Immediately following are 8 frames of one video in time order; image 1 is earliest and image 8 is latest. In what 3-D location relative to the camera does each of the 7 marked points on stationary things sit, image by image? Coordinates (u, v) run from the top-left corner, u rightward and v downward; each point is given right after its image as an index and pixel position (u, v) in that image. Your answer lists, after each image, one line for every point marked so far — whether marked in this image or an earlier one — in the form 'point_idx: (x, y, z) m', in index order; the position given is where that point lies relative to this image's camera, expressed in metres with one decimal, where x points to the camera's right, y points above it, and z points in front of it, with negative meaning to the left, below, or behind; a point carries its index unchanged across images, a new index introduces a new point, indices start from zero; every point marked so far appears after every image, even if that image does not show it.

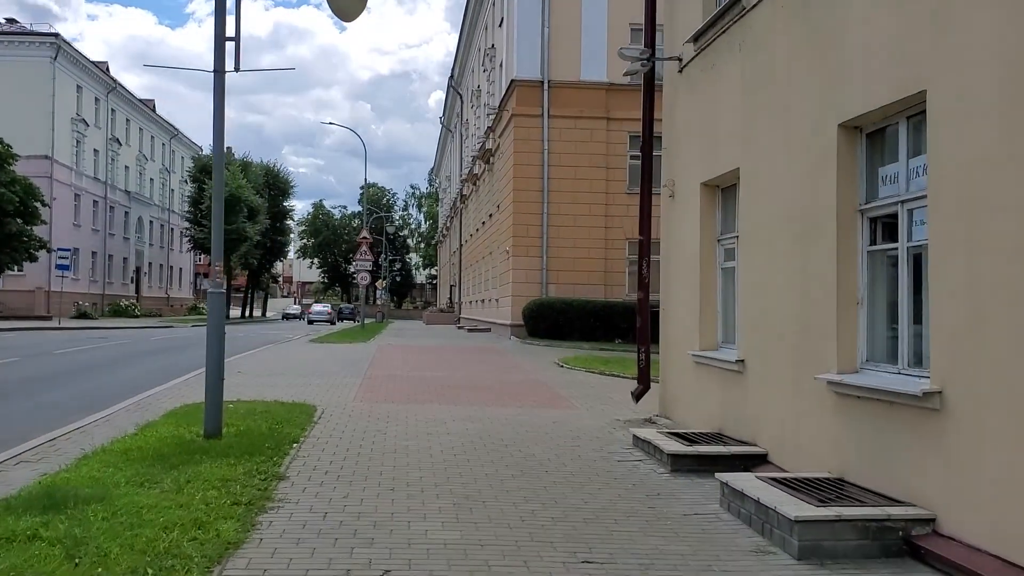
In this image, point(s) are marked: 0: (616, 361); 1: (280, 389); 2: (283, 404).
0: (+2.1, -1.5, +19.3) m
1: (-3.1, -1.4, +13.3) m
2: (-2.6, -1.3, +11.4) m
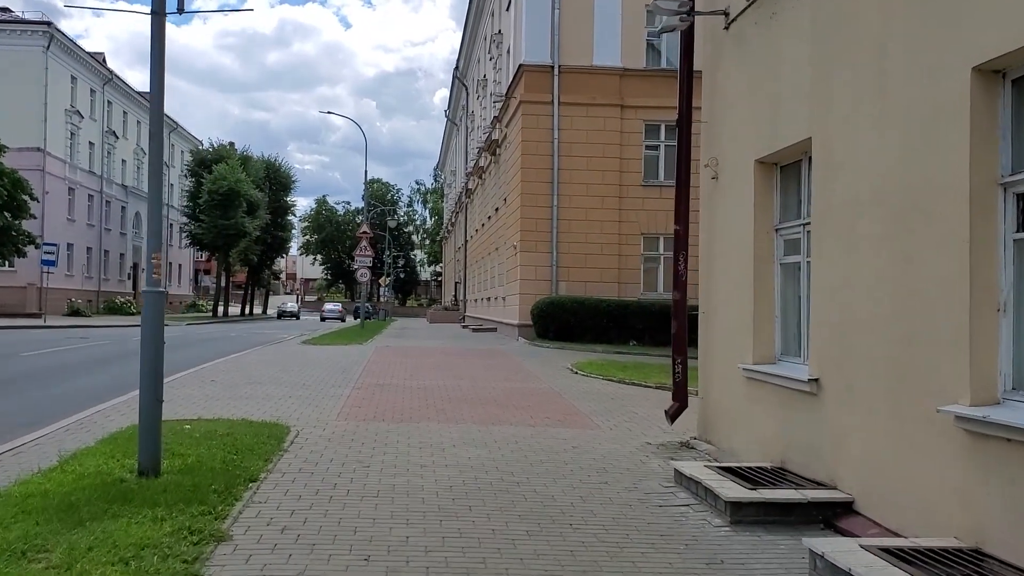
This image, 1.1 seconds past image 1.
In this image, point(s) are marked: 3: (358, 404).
0: (+2.2, -1.4, +17.5) m
1: (-3.0, -1.3, +11.5) m
2: (-2.5, -1.3, +9.6) m
3: (-1.8, -1.4, +11.5) m
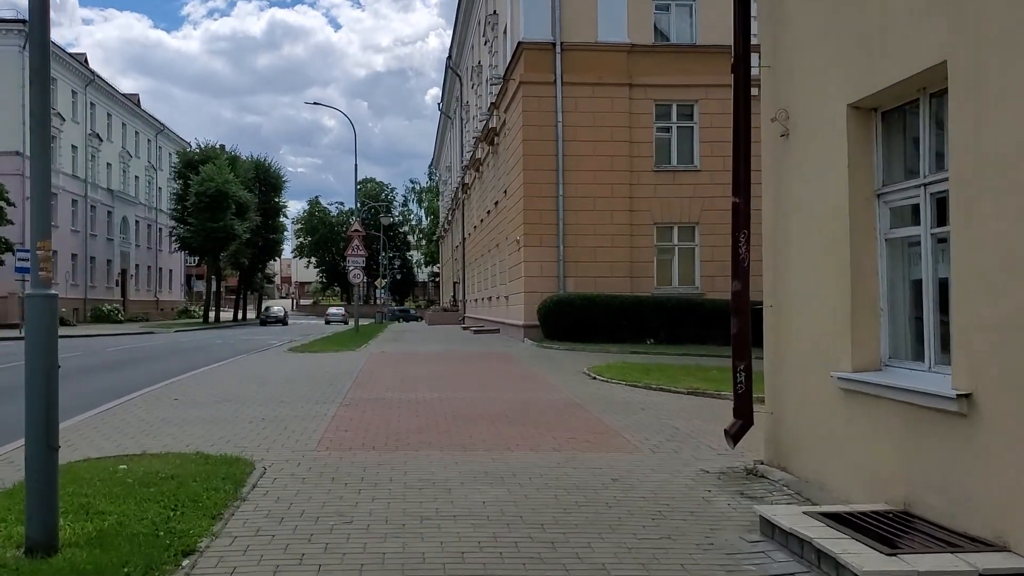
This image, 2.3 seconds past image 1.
0: (+2.4, -1.3, +15.5) m
1: (-2.9, -1.4, +9.6) m
2: (-2.3, -1.3, +7.6) m
3: (-1.6, -1.3, +9.6) m
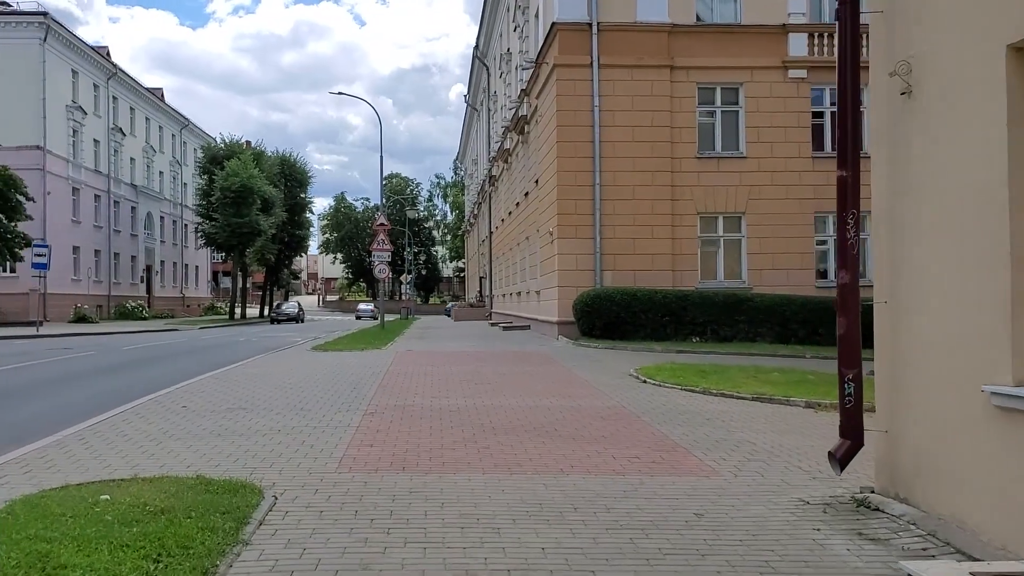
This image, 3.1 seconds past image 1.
0: (+2.9, -1.2, +14.2) m
1: (-2.4, -1.3, +8.4) m
2: (-2.0, -1.3, +6.4) m
3: (-1.2, -1.3, +8.4) m
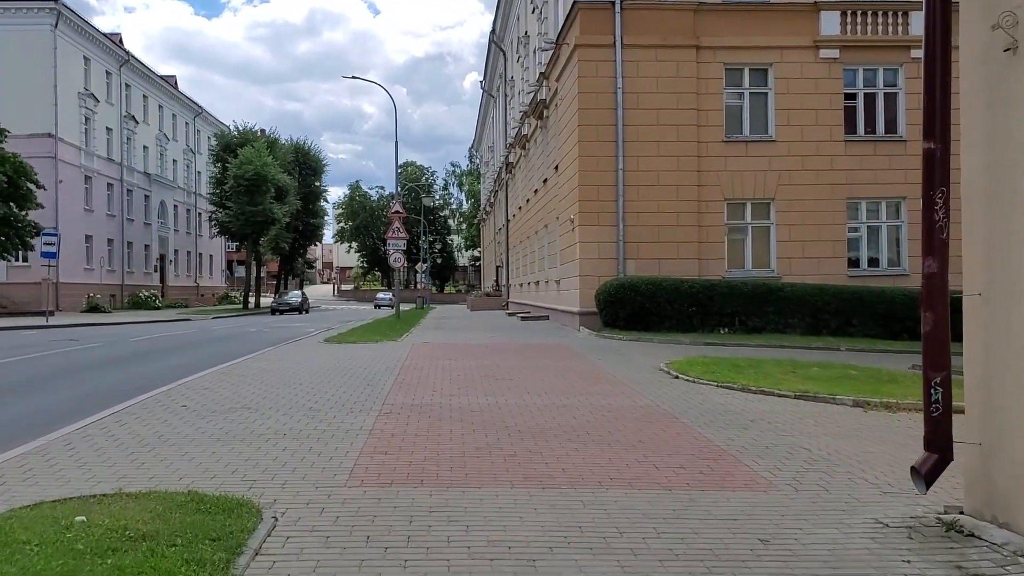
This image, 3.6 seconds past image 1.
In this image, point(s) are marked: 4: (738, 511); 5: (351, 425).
0: (+3.2, -1.1, +13.3) m
1: (-2.2, -1.2, +7.6) m
2: (-1.8, -1.2, +5.6) m
3: (-1.0, -1.2, +7.6) m
4: (+1.3, -1.3, +5.8) m
5: (-1.4, -1.2, +8.6) m
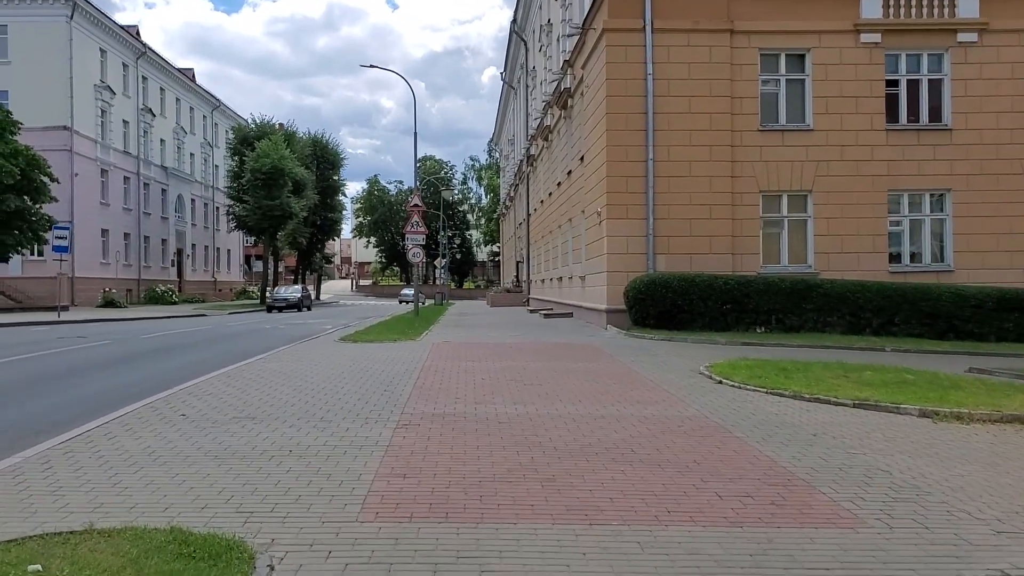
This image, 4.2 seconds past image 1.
0: (+3.6, -1.1, +12.3) m
1: (-2.0, -1.2, +6.7) m
2: (-1.6, -1.2, +4.7) m
3: (-0.7, -1.2, +6.6) m
4: (+1.5, -1.3, +4.8) m
5: (-1.1, -1.2, +7.6) m
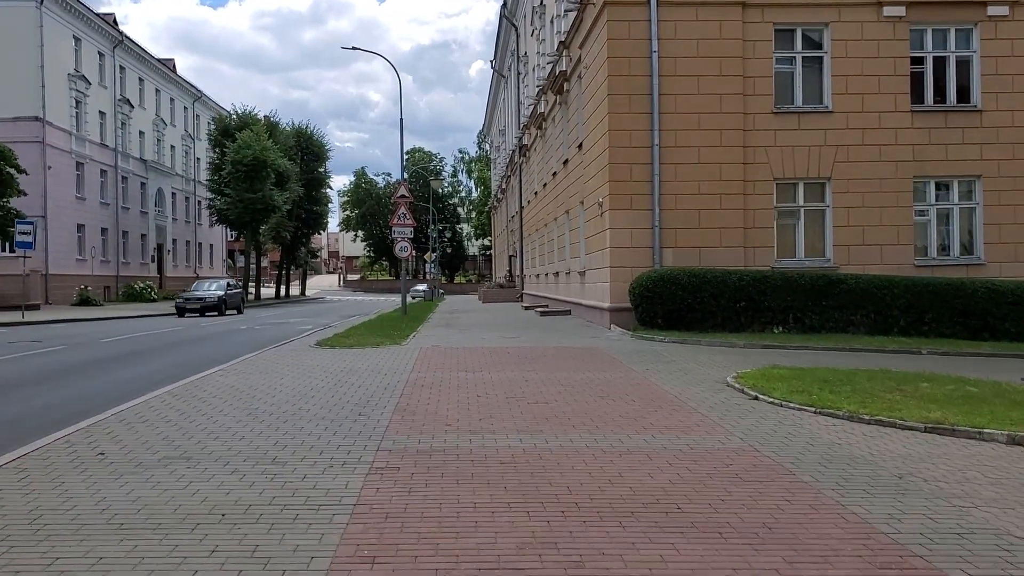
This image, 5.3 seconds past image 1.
0: (+3.6, -1.0, +10.6) m
1: (-1.9, -1.3, +4.9) m
2: (-1.5, -1.3, +2.9) m
3: (-0.7, -1.2, +4.8) m
4: (+1.6, -1.4, +3.0) m
5: (-1.1, -1.2, +5.9) m
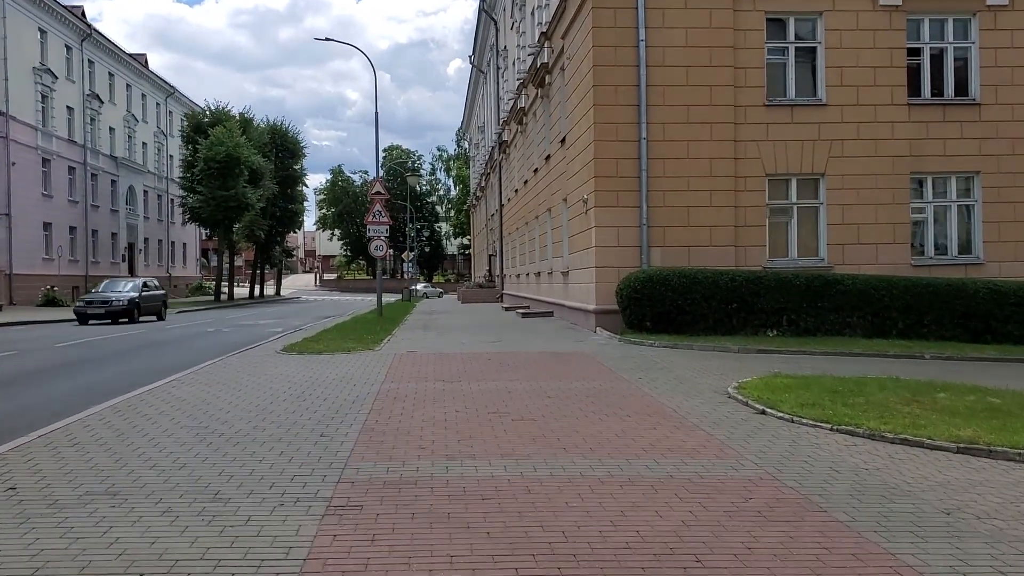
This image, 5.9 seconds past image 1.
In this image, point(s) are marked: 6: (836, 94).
0: (+3.4, -1.1, +9.7) m
1: (-2.0, -1.3, +3.9) m
2: (-1.5, -1.3, +1.9) m
3: (-0.7, -1.3, +3.9) m
4: (+1.6, -1.4, +2.1) m
5: (-1.2, -1.2, +4.9) m
6: (+6.3, +3.8, +19.3) m
